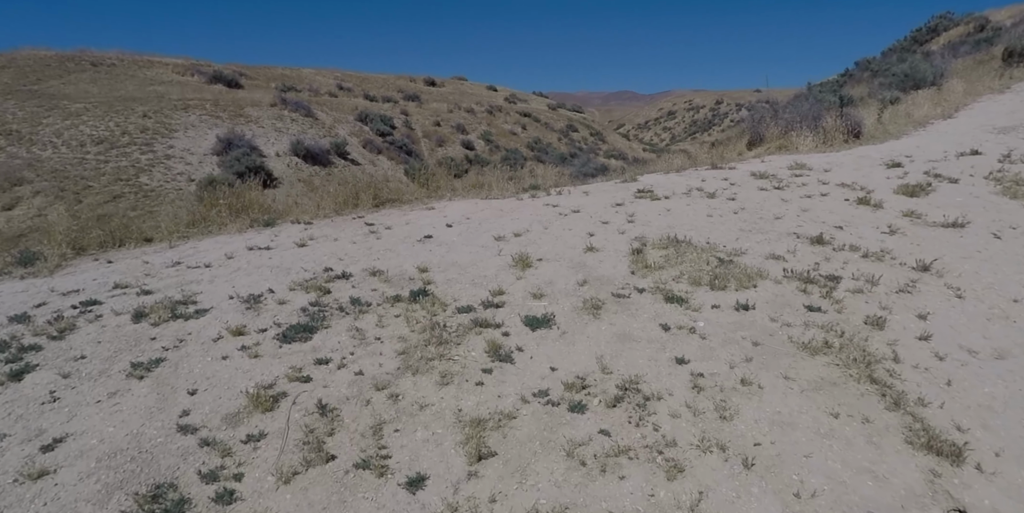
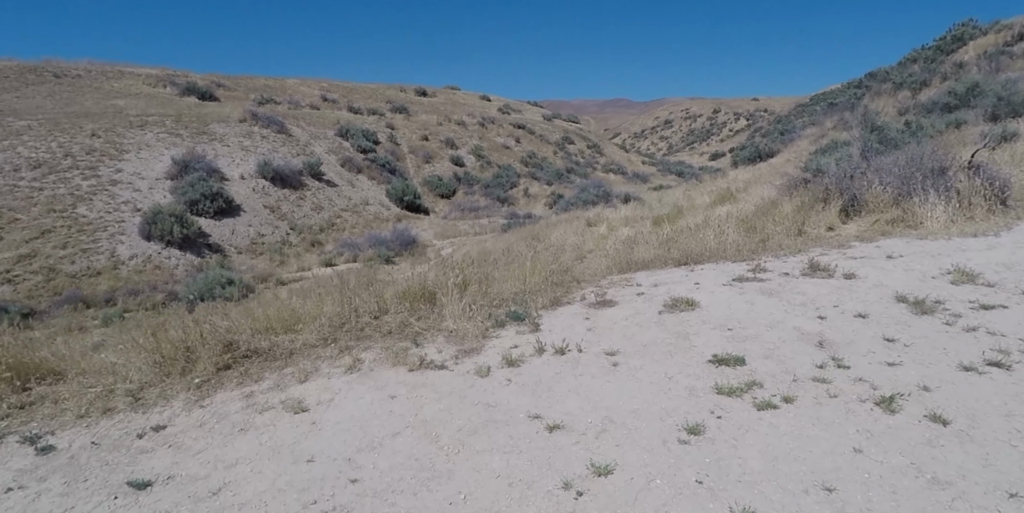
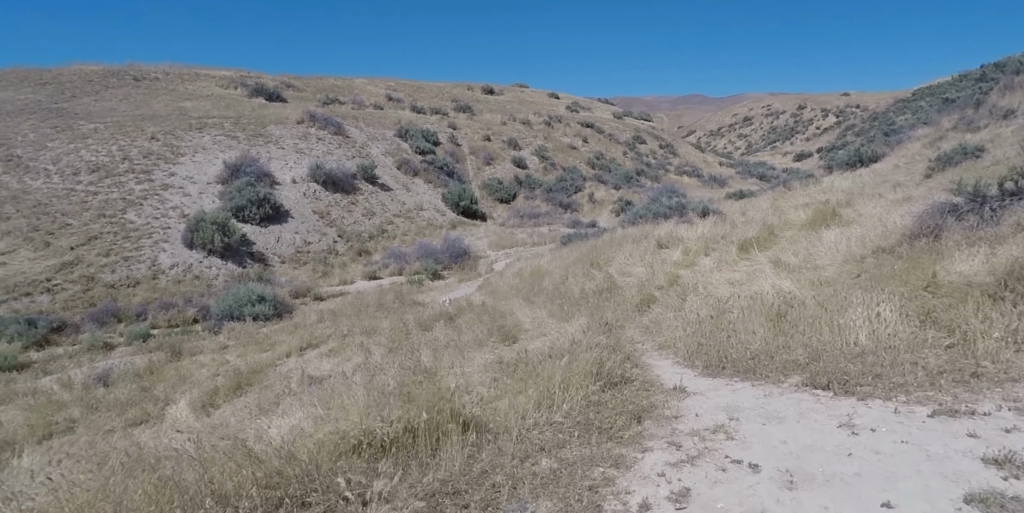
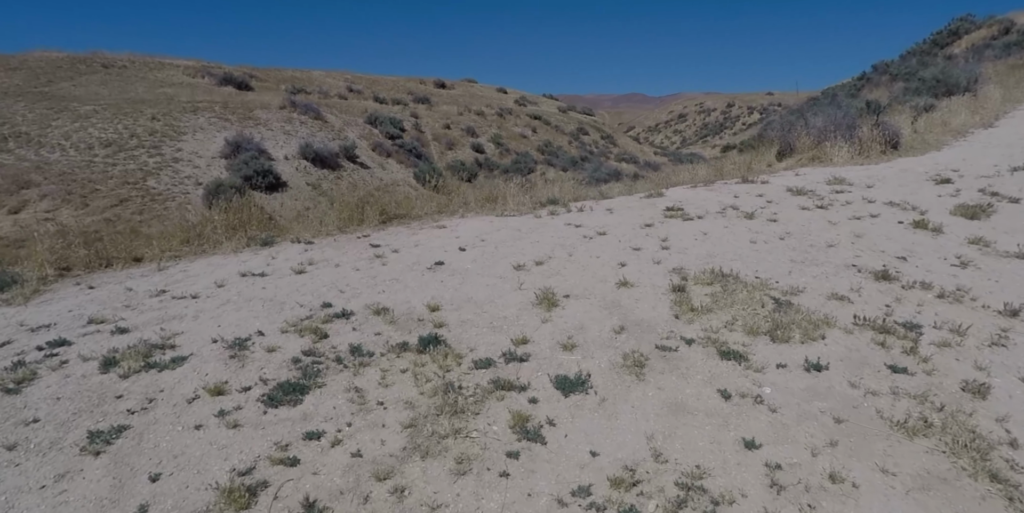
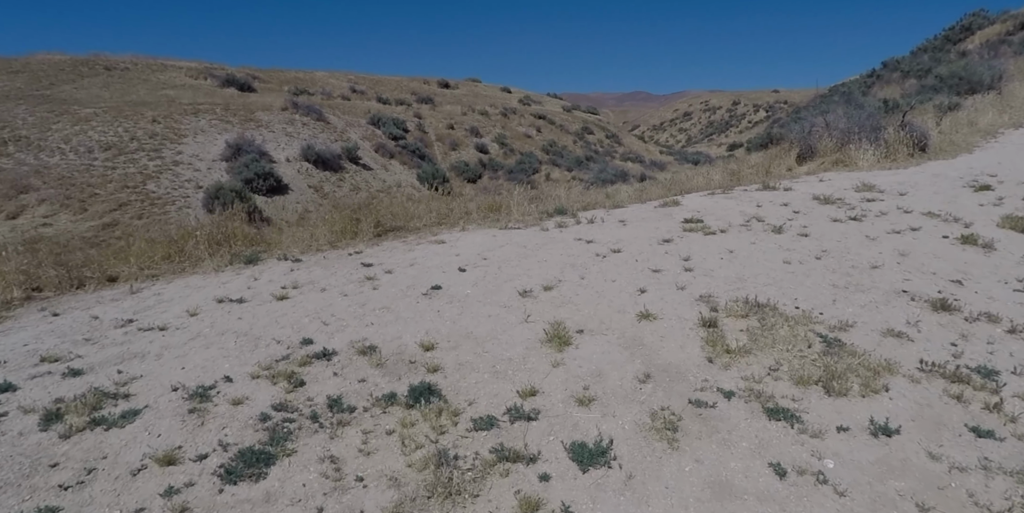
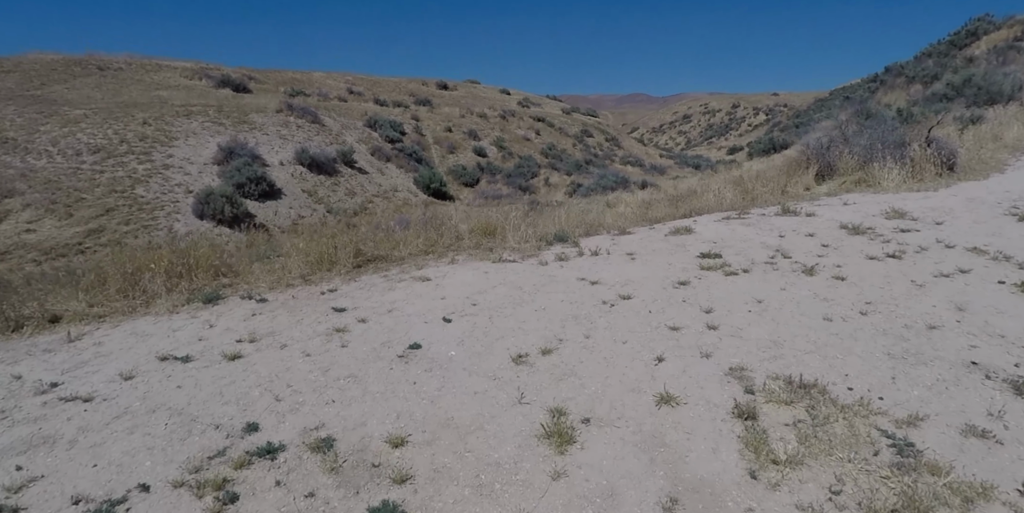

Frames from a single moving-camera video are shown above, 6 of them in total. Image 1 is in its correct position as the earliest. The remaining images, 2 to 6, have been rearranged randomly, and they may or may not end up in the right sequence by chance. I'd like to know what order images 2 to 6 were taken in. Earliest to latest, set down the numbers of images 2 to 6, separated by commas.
4, 5, 6, 2, 3
